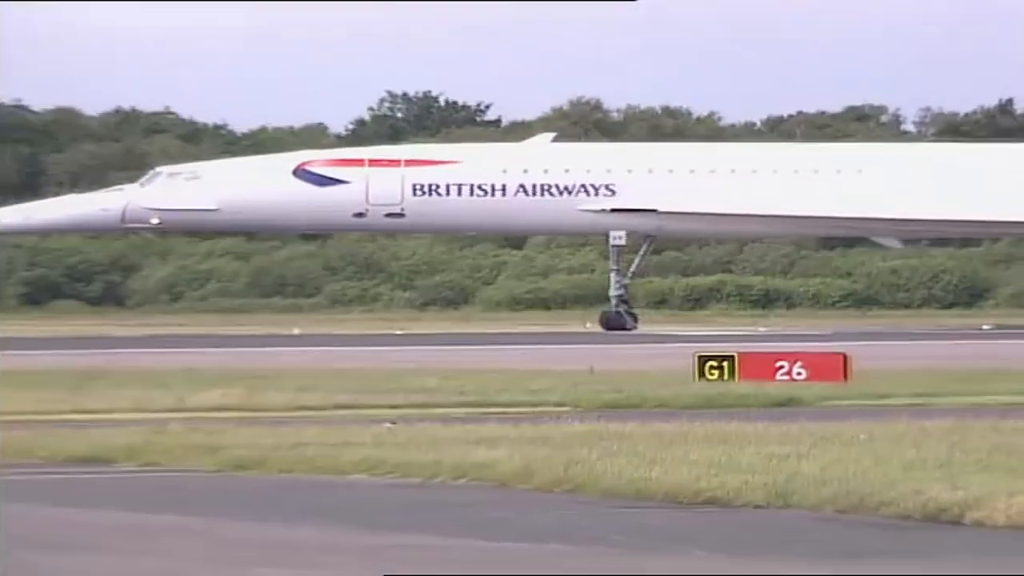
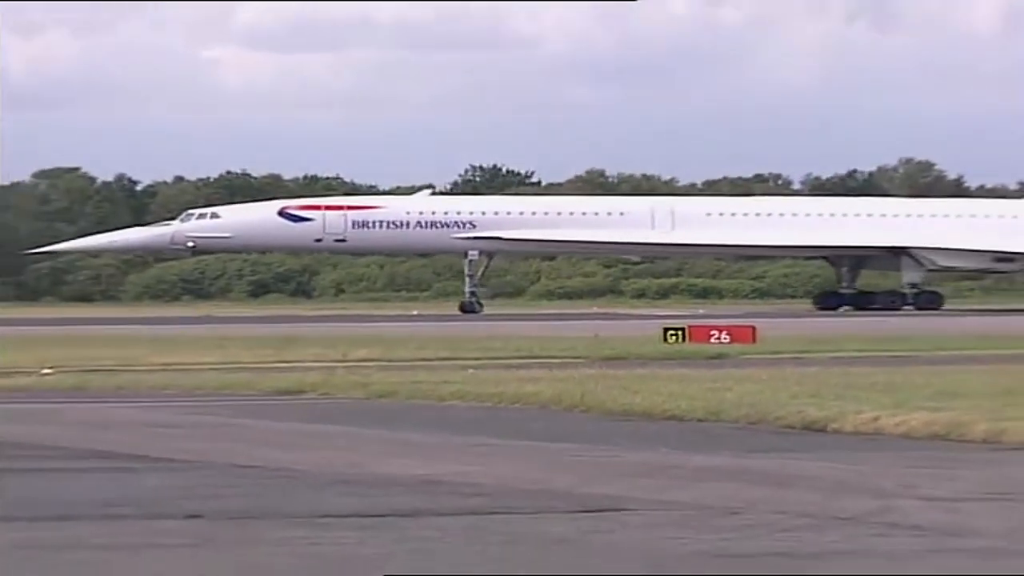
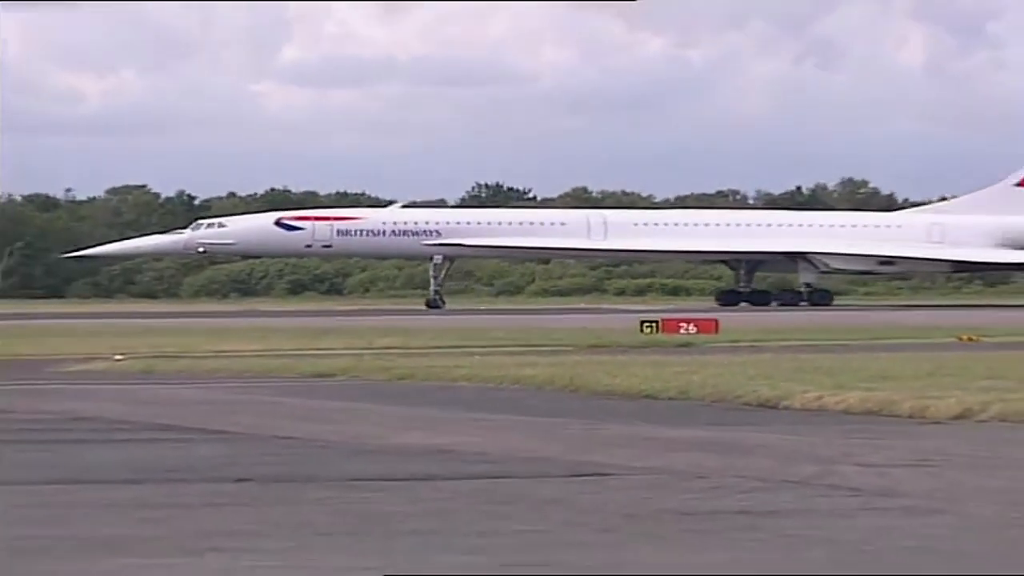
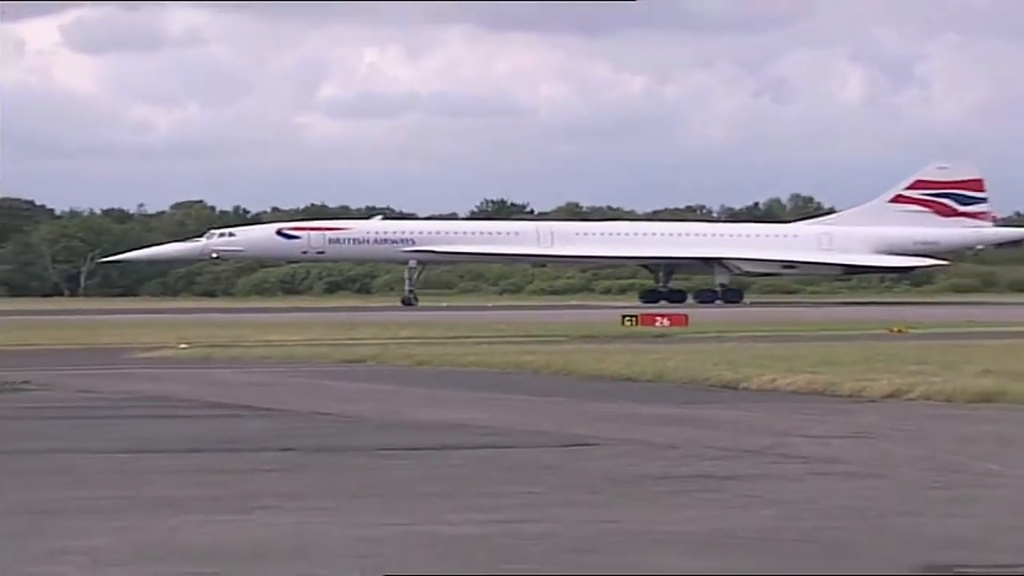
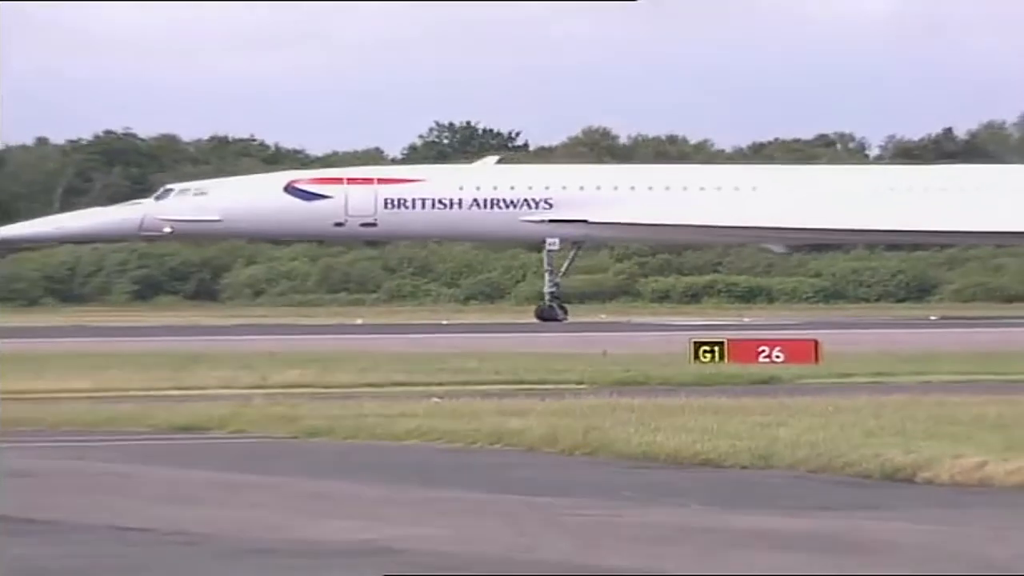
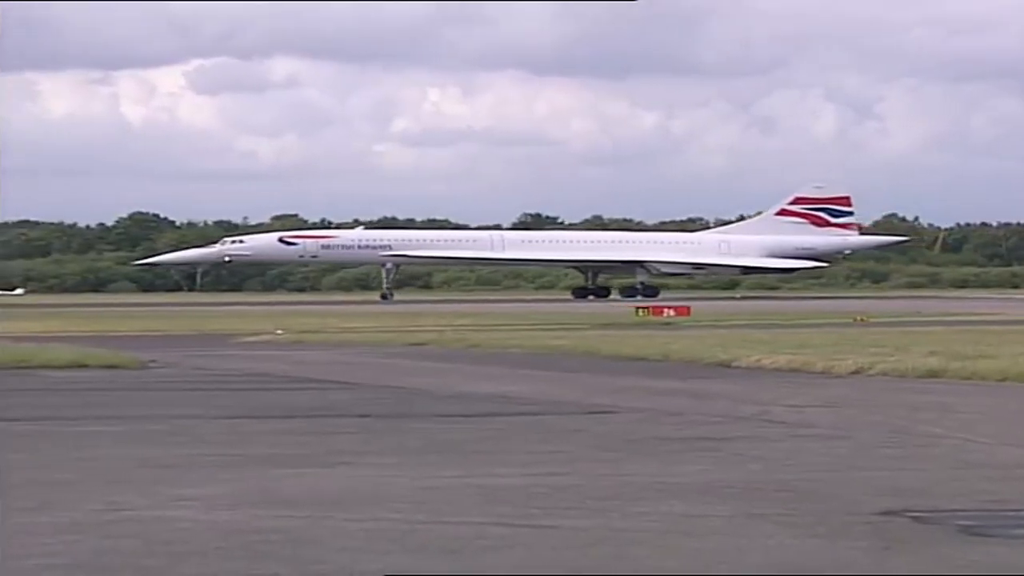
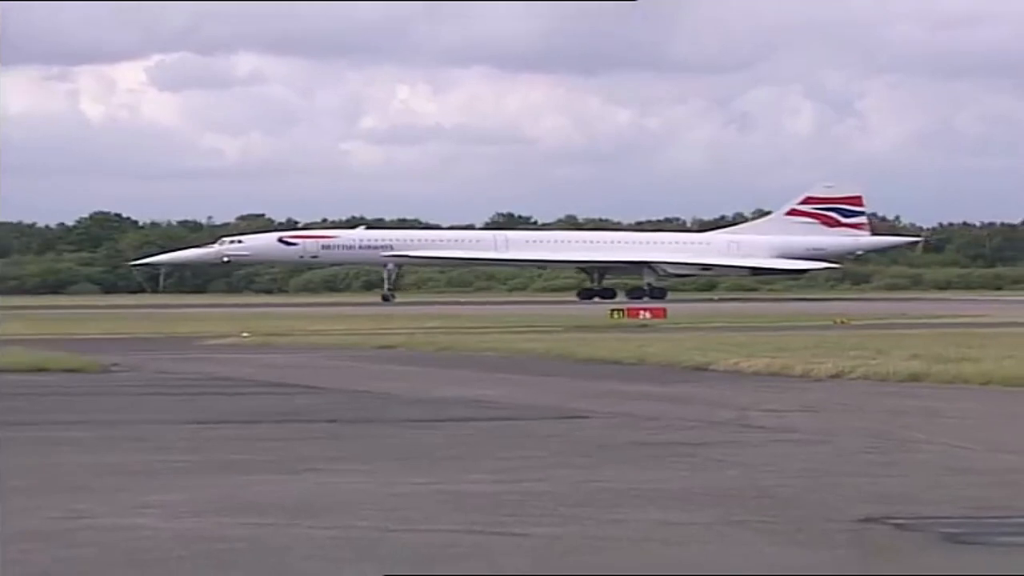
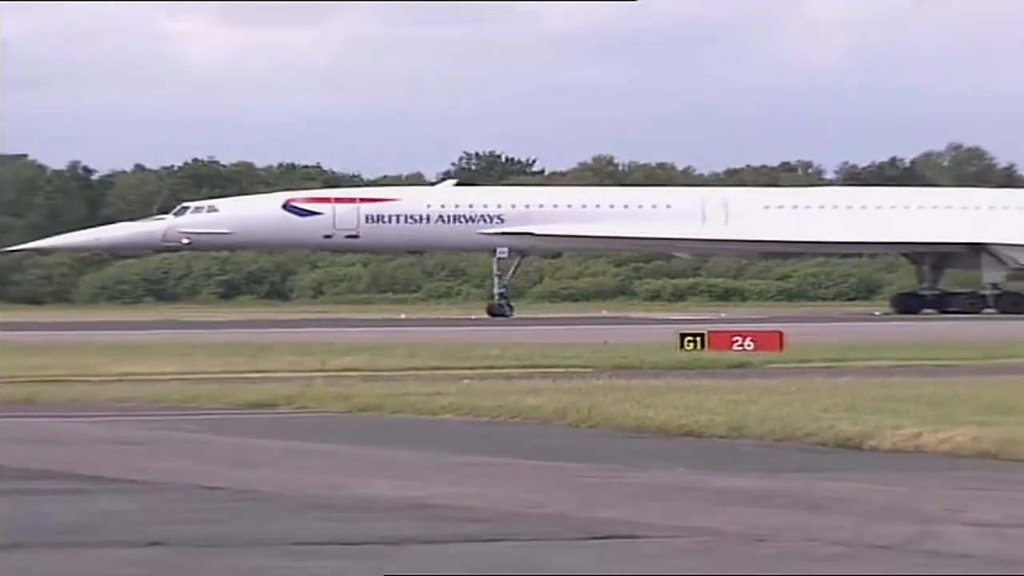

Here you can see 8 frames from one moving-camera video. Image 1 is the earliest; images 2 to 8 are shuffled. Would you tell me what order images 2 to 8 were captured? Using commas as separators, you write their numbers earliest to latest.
5, 8, 2, 3, 4, 7, 6
